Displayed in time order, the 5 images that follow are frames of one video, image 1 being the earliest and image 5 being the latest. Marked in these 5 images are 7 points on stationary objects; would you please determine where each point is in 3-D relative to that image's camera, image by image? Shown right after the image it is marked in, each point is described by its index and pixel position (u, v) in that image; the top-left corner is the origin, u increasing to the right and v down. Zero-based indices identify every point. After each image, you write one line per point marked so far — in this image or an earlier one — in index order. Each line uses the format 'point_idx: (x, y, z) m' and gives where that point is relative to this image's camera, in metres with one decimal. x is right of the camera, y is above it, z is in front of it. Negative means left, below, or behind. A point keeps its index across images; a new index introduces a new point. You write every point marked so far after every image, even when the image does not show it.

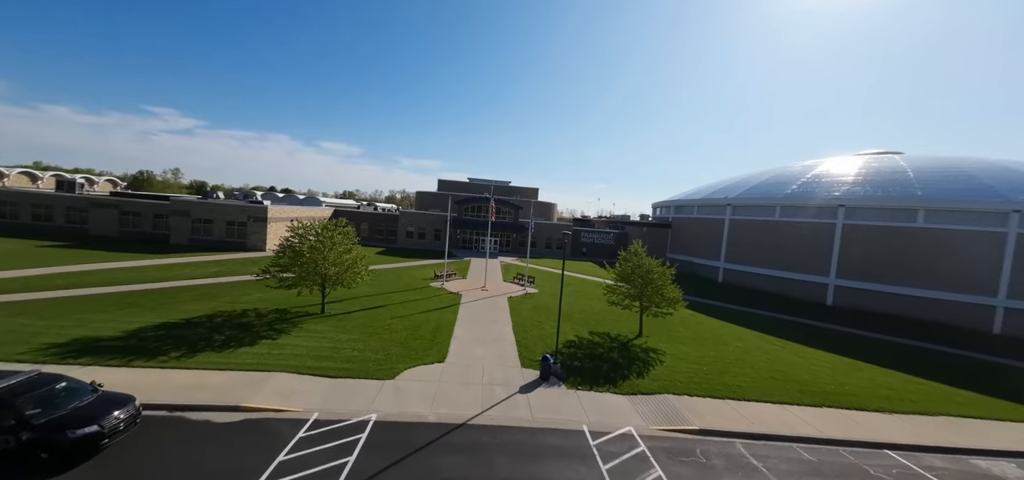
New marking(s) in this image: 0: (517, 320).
0: (+0.3, -4.7, +18.2) m
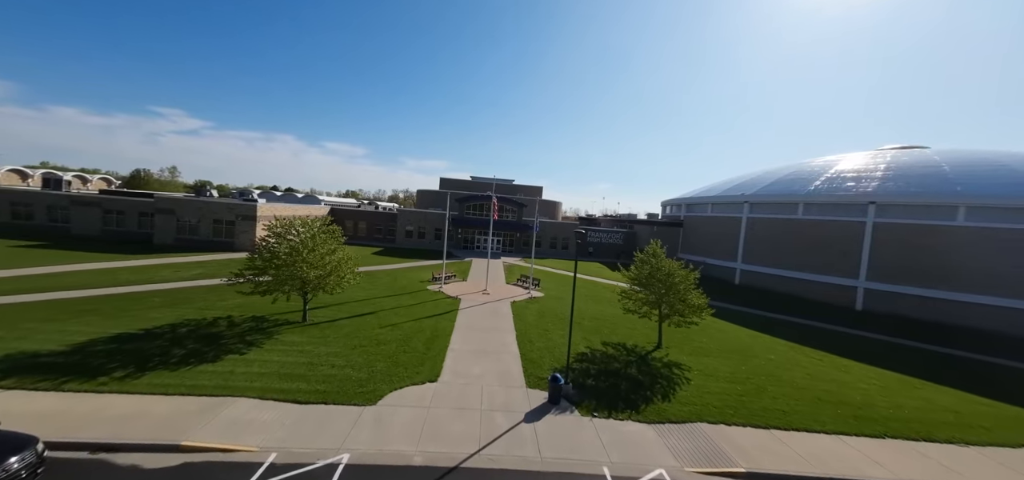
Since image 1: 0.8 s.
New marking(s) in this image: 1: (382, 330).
0: (+0.5, -4.6, +16.4) m
1: (-6.1, -4.2, +14.6) m
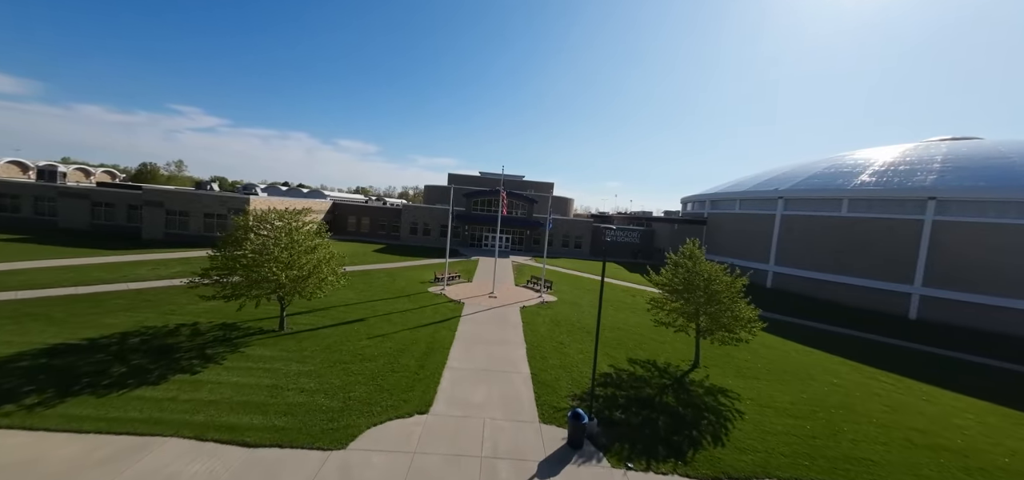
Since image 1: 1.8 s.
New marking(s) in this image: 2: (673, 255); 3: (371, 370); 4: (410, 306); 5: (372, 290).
0: (+0.9, -4.5, +14.0) m
1: (-5.7, -4.1, +12.5) m
2: (+7.1, -0.7, +13.7) m
3: (-4.8, -4.4, +10.6) m
4: (-5.5, -3.6, +16.9) m
5: (-8.4, -3.0, +18.7) m
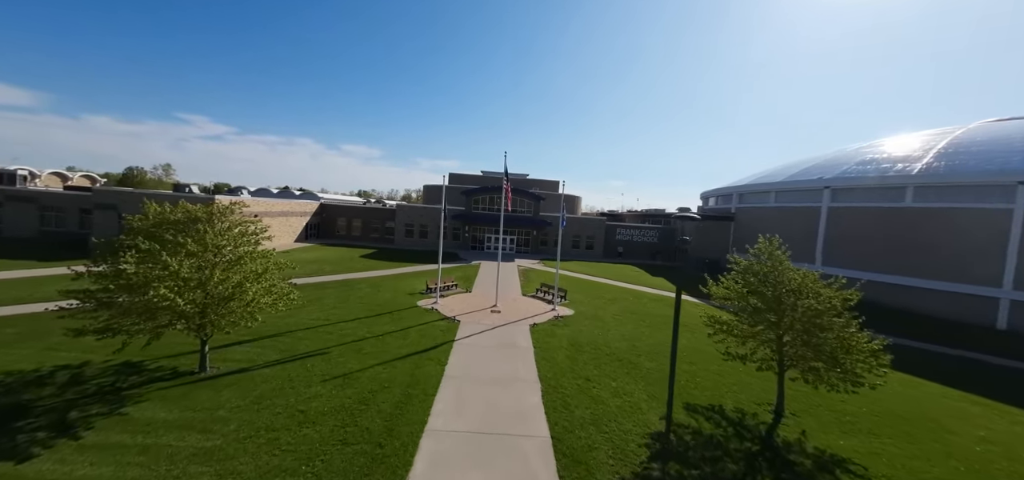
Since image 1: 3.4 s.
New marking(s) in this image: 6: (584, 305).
0: (+1.3, -4.6, +10.4) m
1: (-5.4, -4.2, +8.9) m
2: (+7.4, -0.6, +10.0) m
3: (-4.5, -4.5, +7.0) m
4: (-5.2, -3.7, +13.4) m
5: (-8.0, -3.2, +15.2) m
6: (+4.2, -3.8, +18.2) m
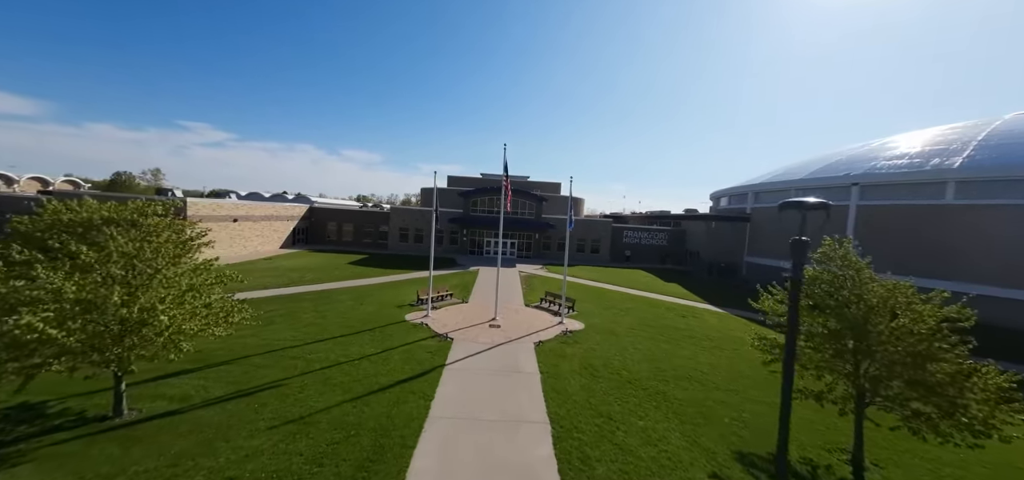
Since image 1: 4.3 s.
0: (+1.3, -4.7, +8.3) m
1: (-5.4, -4.3, +6.9) m
2: (+7.4, -0.7, +7.9) m
3: (-4.5, -4.6, +5.0) m
4: (-5.1, -3.9, +11.3) m
5: (-8.0, -3.5, +13.2) m
6: (+4.2, -3.9, +16.1) m
